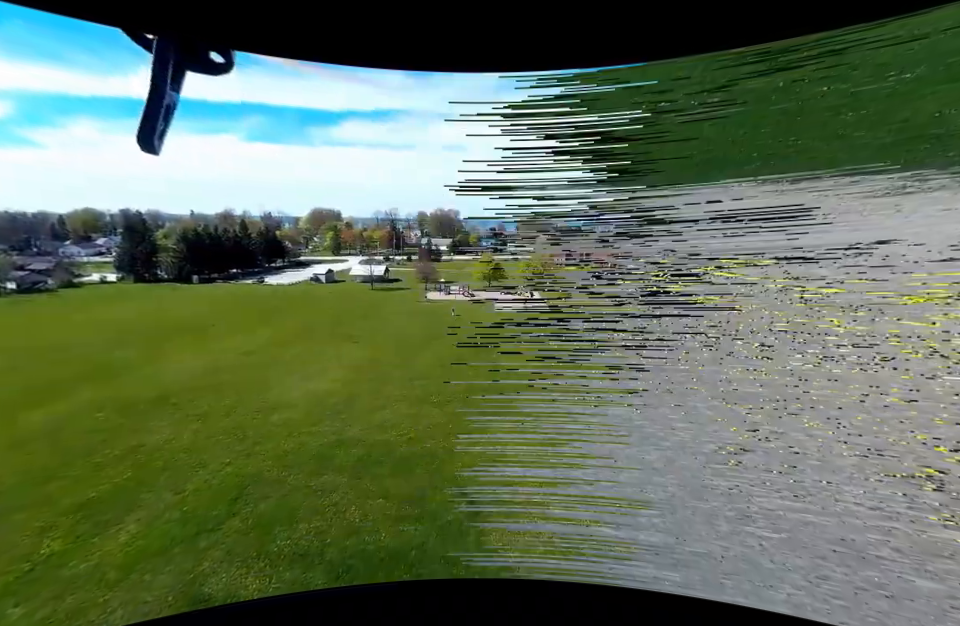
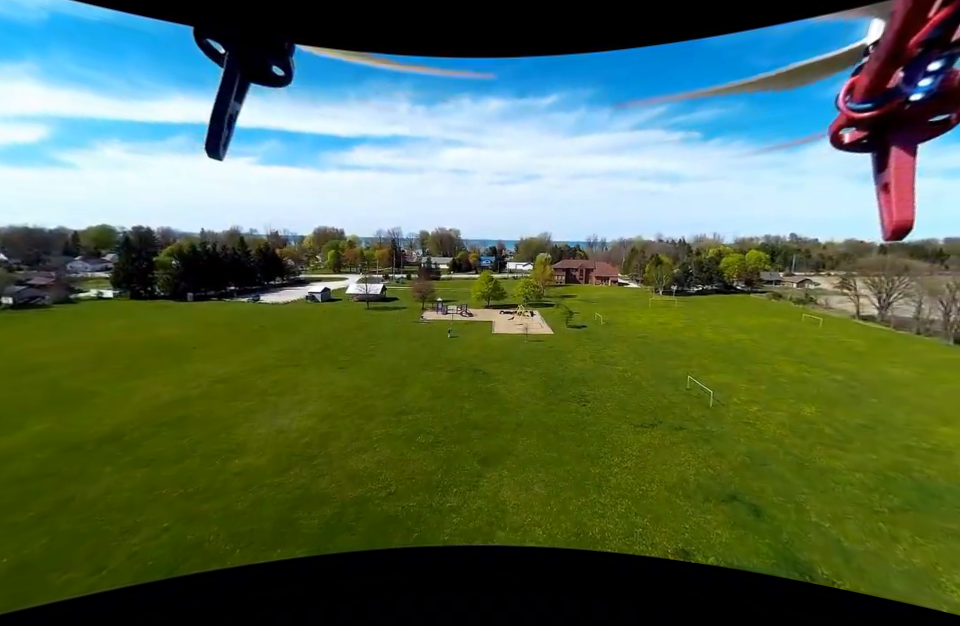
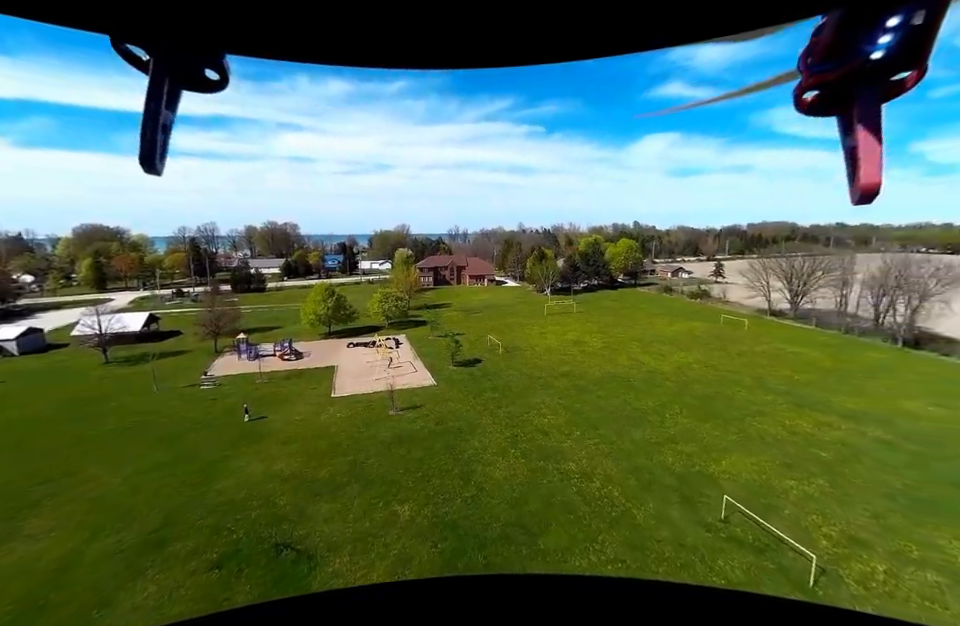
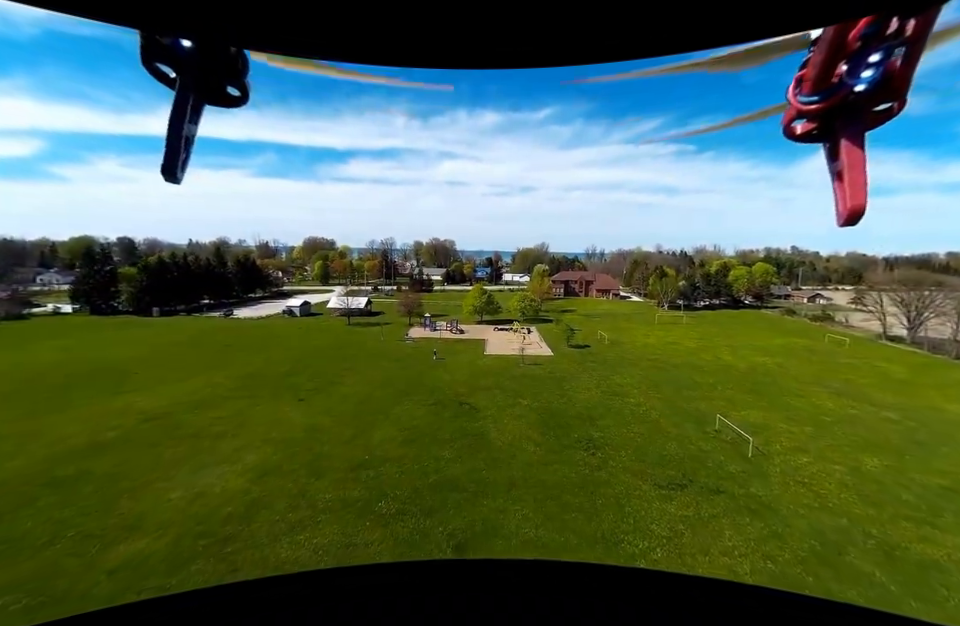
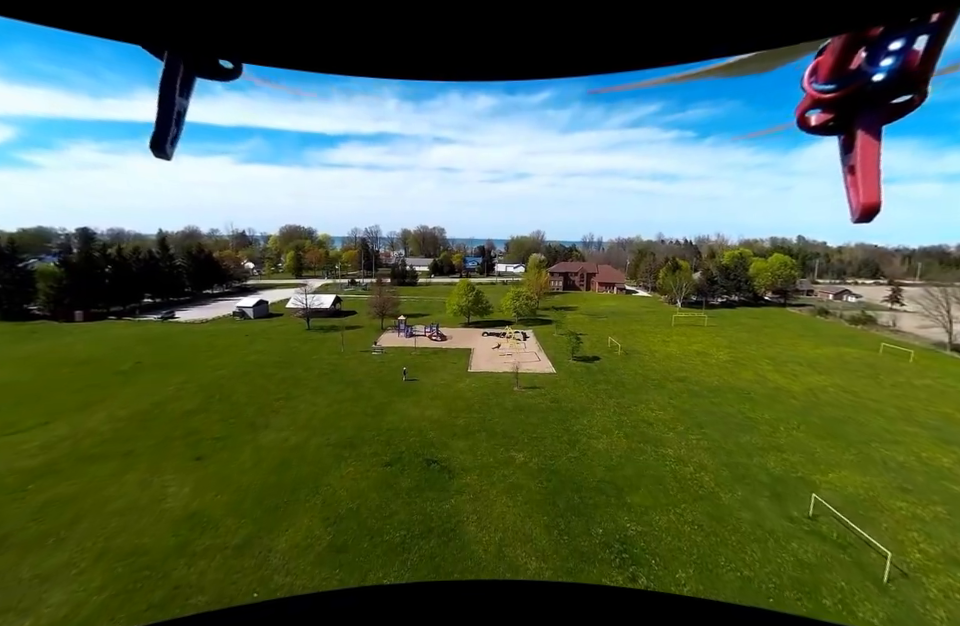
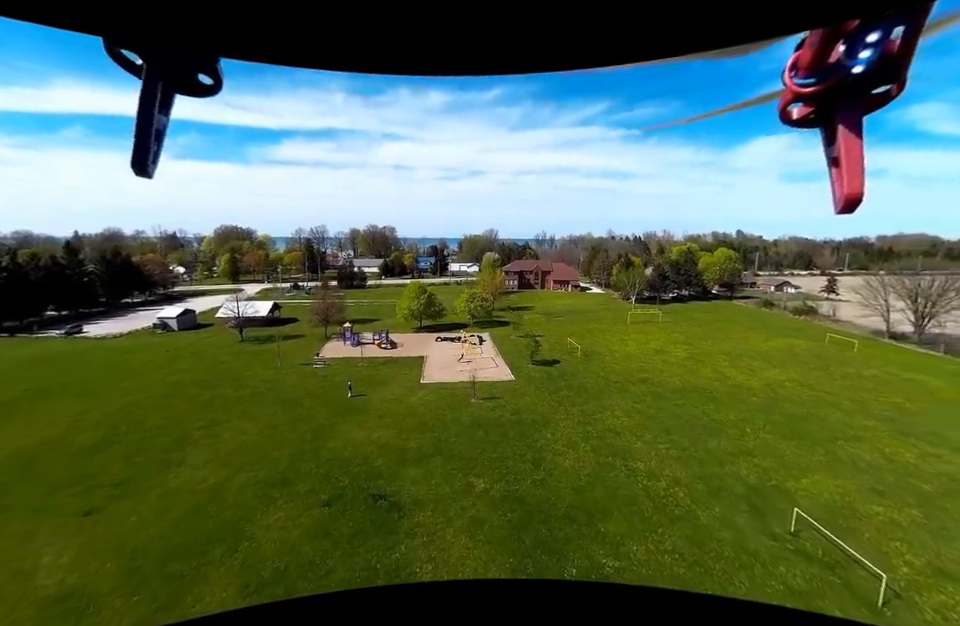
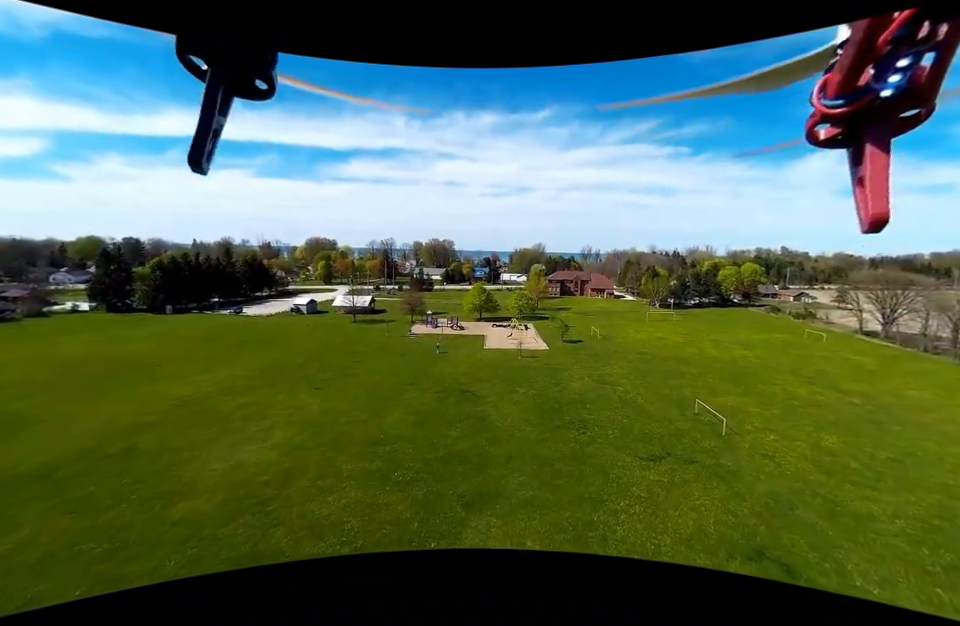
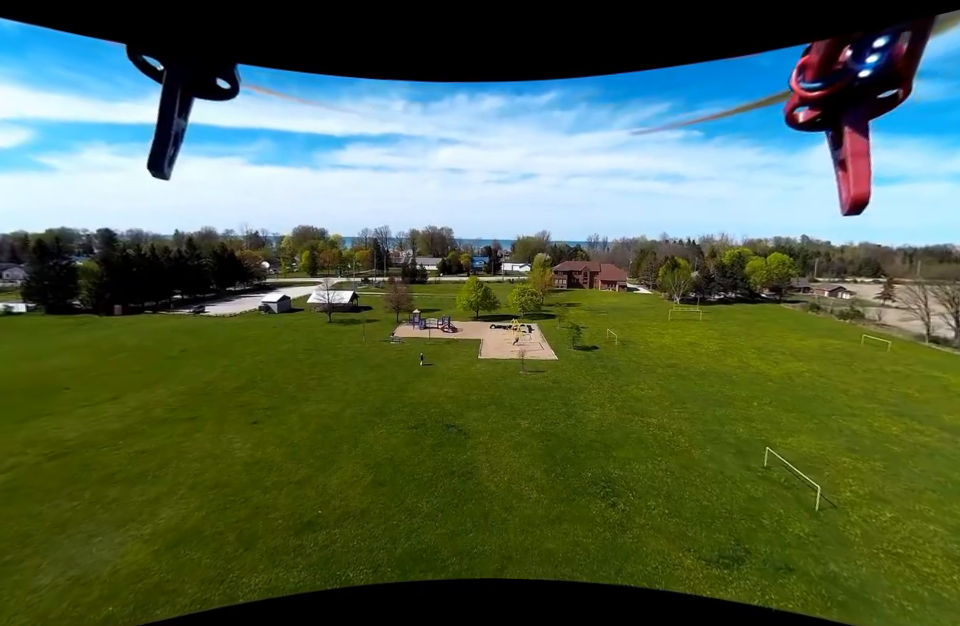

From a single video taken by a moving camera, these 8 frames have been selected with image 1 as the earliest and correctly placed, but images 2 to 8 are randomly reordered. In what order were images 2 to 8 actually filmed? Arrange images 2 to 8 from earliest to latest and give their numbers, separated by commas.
2, 7, 4, 8, 5, 6, 3
